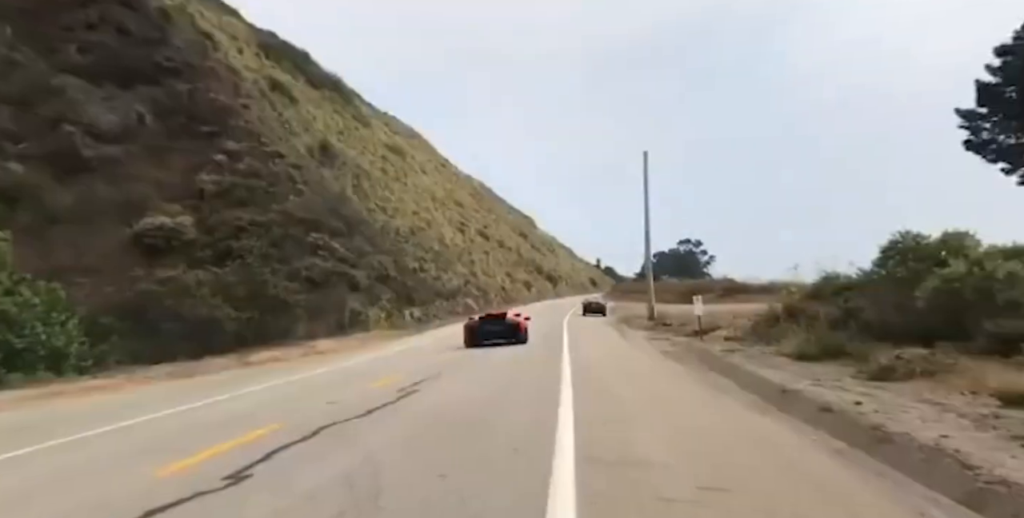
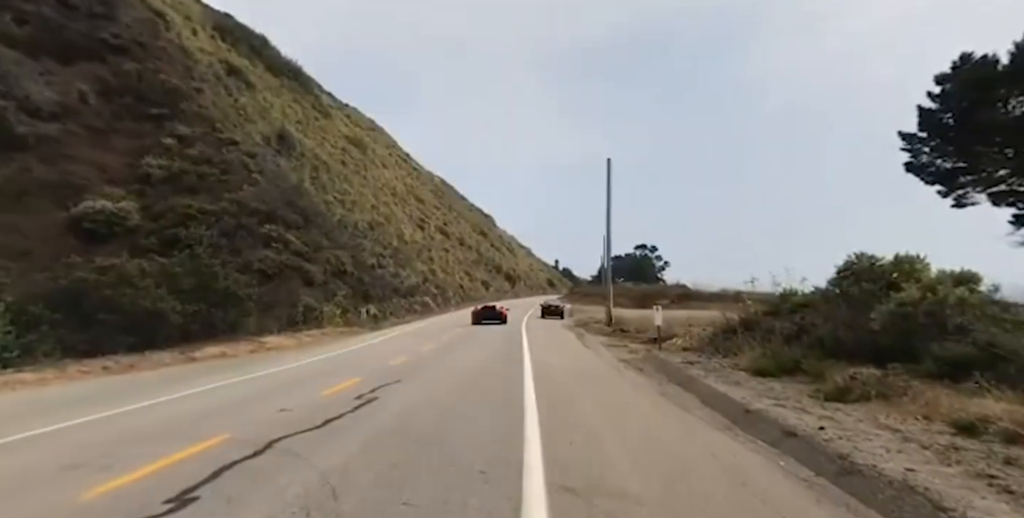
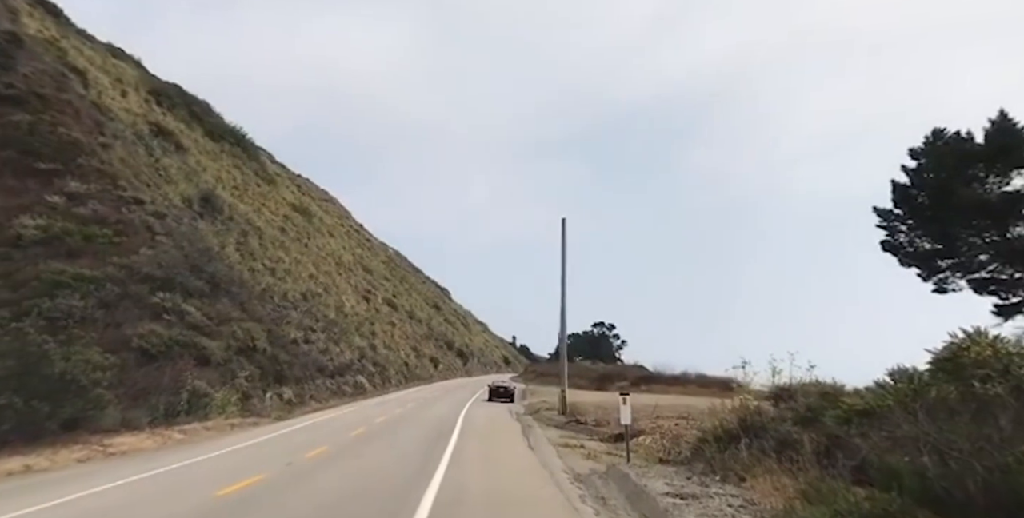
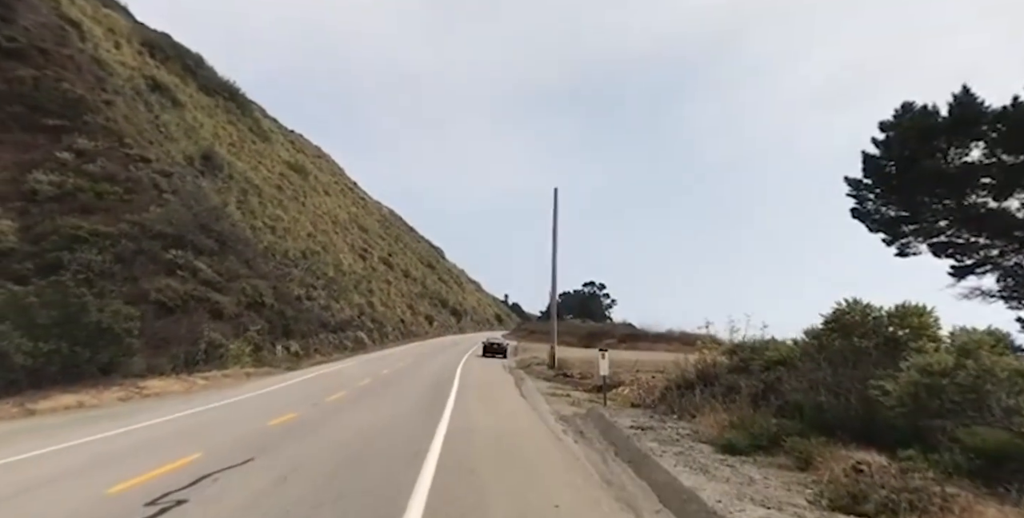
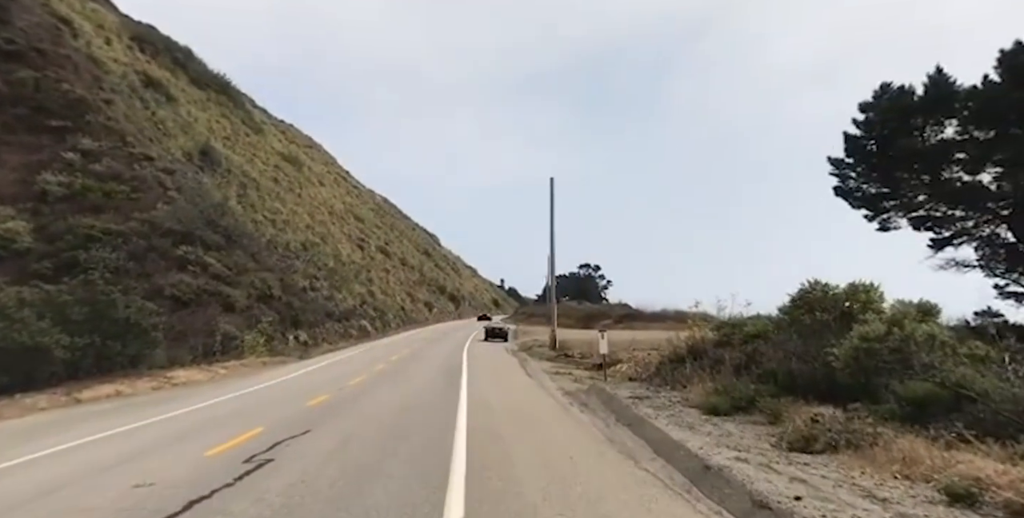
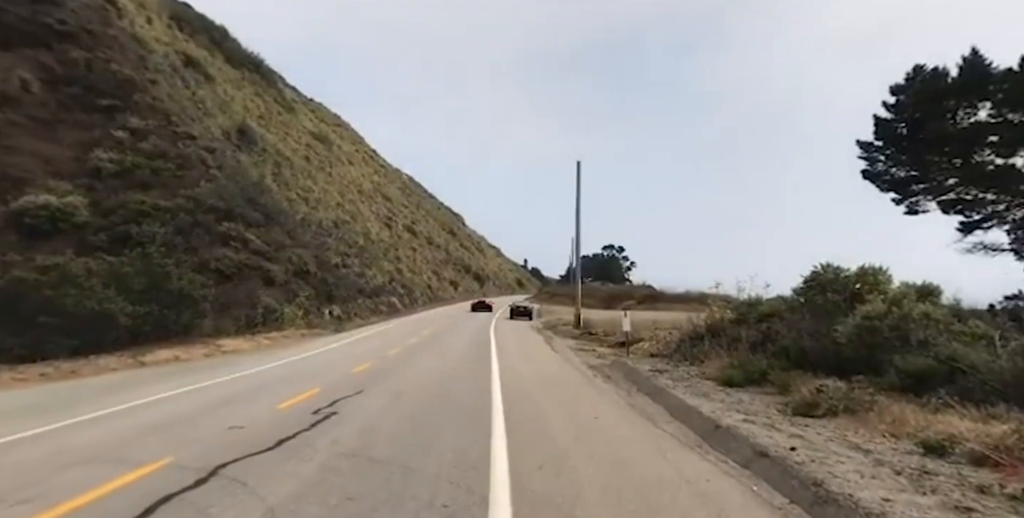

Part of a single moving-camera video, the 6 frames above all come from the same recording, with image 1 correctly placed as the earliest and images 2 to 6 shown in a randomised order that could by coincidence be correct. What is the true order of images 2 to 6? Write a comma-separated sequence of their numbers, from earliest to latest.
2, 6, 5, 4, 3
